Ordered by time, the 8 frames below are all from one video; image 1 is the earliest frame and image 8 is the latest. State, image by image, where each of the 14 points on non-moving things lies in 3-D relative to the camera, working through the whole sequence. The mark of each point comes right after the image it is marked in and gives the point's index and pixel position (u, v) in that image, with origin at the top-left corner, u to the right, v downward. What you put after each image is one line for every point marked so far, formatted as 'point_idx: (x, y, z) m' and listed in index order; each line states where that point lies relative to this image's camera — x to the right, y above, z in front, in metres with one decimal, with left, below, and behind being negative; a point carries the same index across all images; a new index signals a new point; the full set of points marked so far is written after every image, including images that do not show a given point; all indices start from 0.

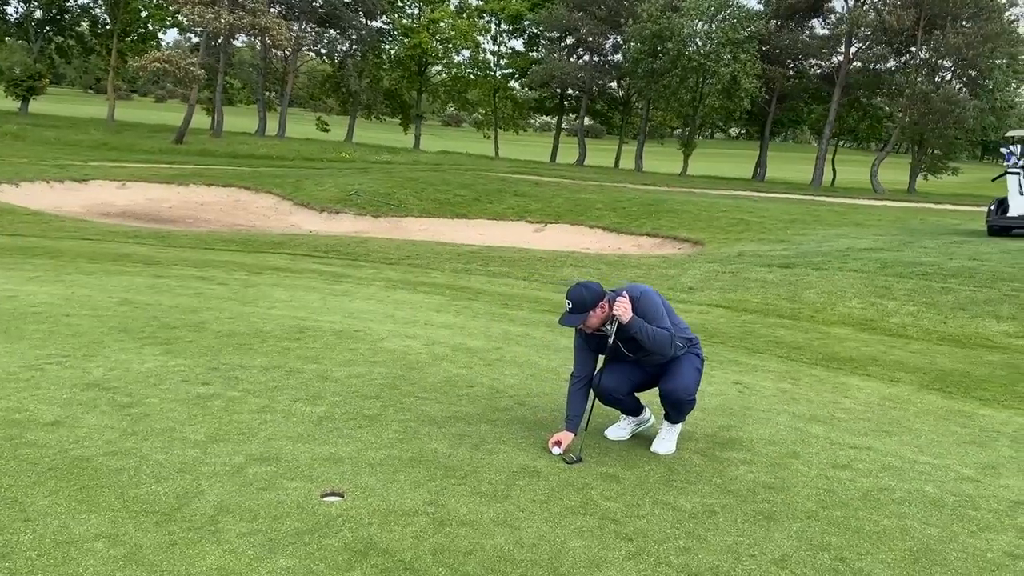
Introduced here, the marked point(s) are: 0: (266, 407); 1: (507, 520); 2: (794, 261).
0: (-1.5, -0.8, +5.5) m
1: (0.0, -1.1, +4.0) m
2: (+4.1, +0.4, +12.6) m
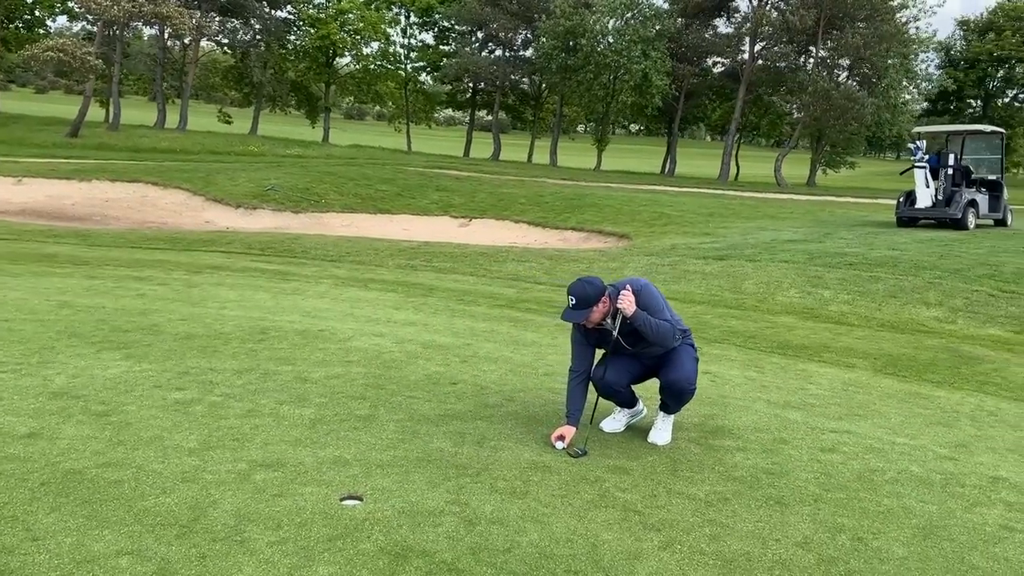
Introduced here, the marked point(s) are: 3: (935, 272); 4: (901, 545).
0: (-1.6, -0.7, +5.3) m
1: (+0.1, -1.1, +4.0) m
2: (+3.2, +0.5, +13.0) m
3: (+5.6, +0.2, +11.6) m
4: (+1.8, -1.2, +4.0) m
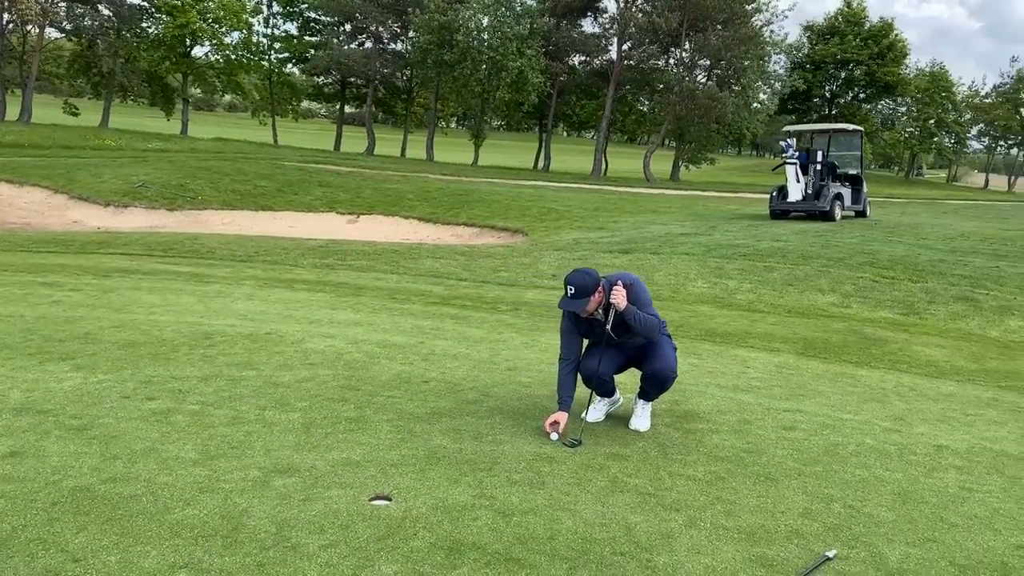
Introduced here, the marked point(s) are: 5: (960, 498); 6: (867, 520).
0: (-1.6, -0.8, +5.2) m
1: (+0.2, -1.0, +4.2) m
2: (+1.8, +0.7, +13.6) m
3: (+4.4, +0.4, +12.5) m
4: (+1.9, -1.1, +4.4) m
5: (+2.4, -1.1, +4.6) m
6: (+1.7, -1.1, +4.3) m
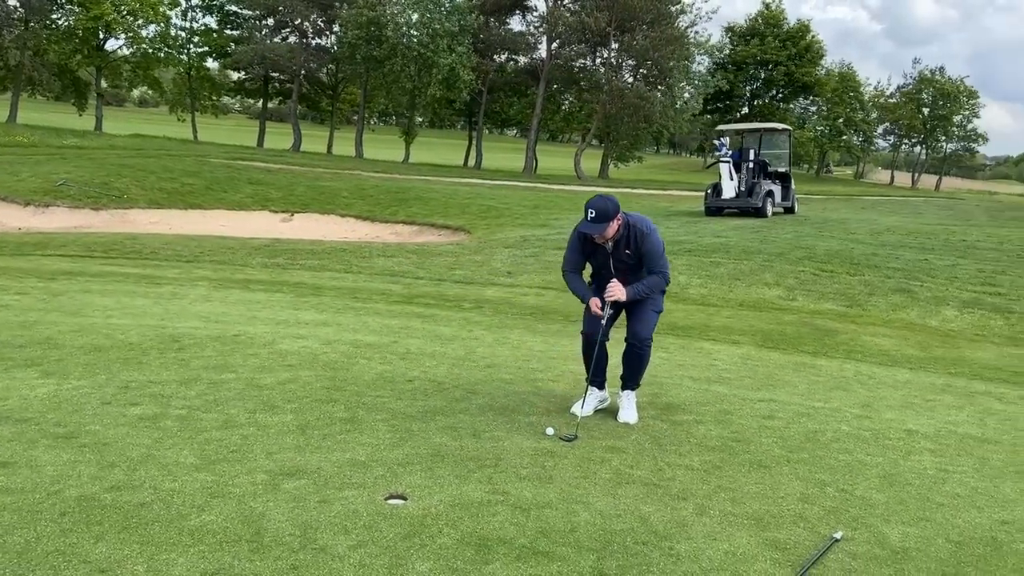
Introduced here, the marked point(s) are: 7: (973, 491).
0: (-1.7, -0.8, +5.1) m
1: (+0.3, -1.0, +4.3) m
2: (+1.0, +0.7, +13.7) m
3: (+3.7, +0.5, +12.9) m
4: (+1.9, -1.1, +4.6) m
5: (+2.4, -1.1, +4.9) m
6: (+1.8, -1.1, +4.5) m
7: (+2.5, -1.1, +4.7) m
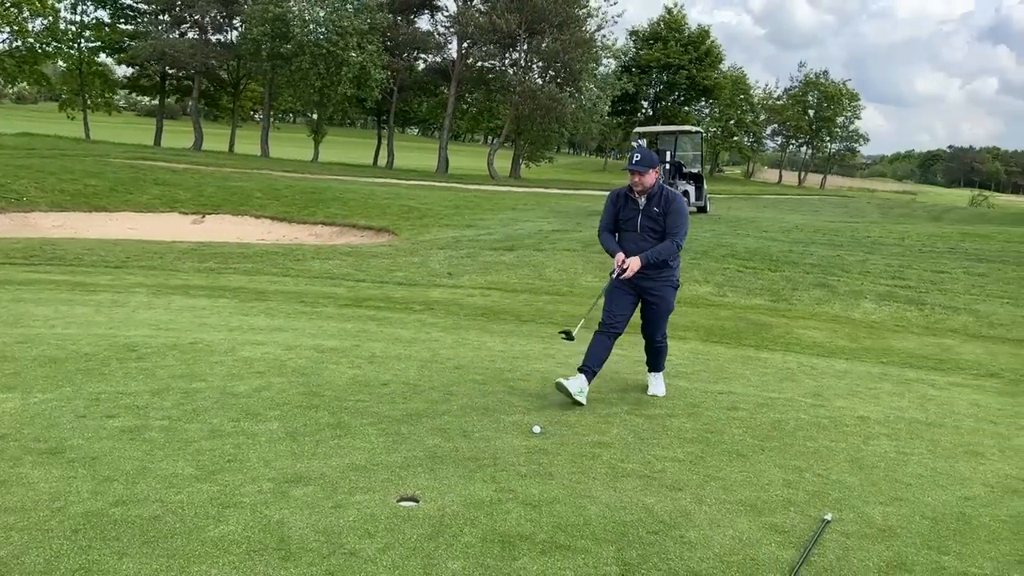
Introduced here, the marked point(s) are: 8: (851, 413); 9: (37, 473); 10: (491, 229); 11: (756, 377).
0: (-1.7, -0.8, +5.0) m
1: (+0.3, -1.0, +4.4) m
2: (0.0, +0.7, +13.9) m
3: (+2.7, +0.5, +13.4) m
4: (+1.9, -1.1, +5.0) m
5: (+2.3, -1.0, +5.3) m
6: (+1.8, -1.1, +4.8) m
7: (+2.5, -1.1, +5.1) m
8: (+2.4, -0.9, +6.3) m
9: (-2.3, -0.9, +4.3) m
10: (-0.4, +1.1, +16.4) m
11: (+2.0, -0.7, +7.2) m
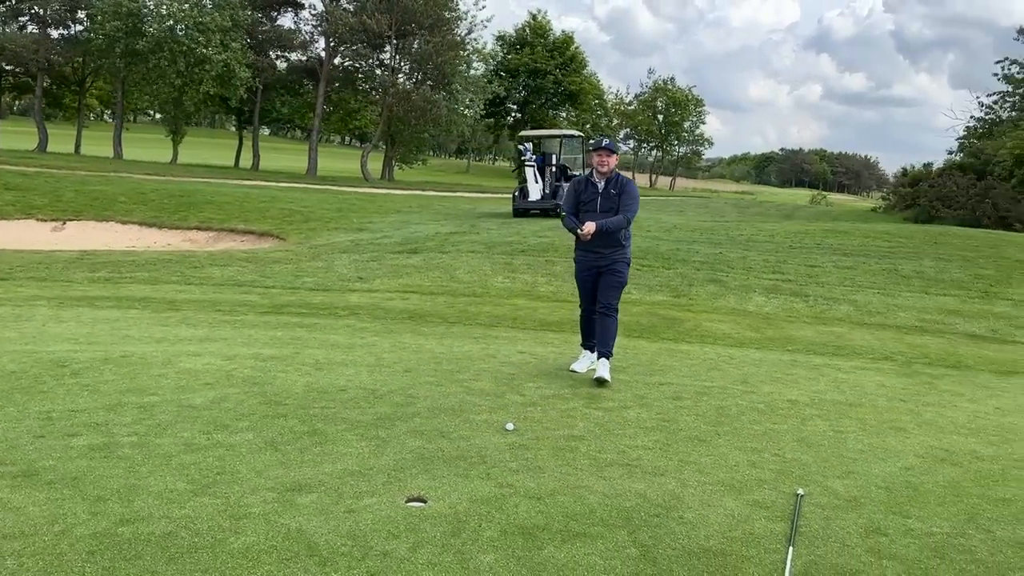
0: (-1.8, -0.9, +4.9) m
1: (+0.3, -1.0, +4.6) m
2: (-1.6, +0.7, +13.9) m
3: (+1.2, +0.5, +13.9) m
4: (+1.8, -1.0, +5.4) m
5: (+2.2, -1.0, +5.8) m
6: (+1.7, -1.0, +5.2) m
7: (+2.3, -1.0, +5.7) m
8: (+2.1, -0.8, +6.8) m
9: (-2.3, -1.0, +4.0) m
10: (-2.4, +1.0, +16.3) m
11: (+1.5, -0.7, +7.6) m
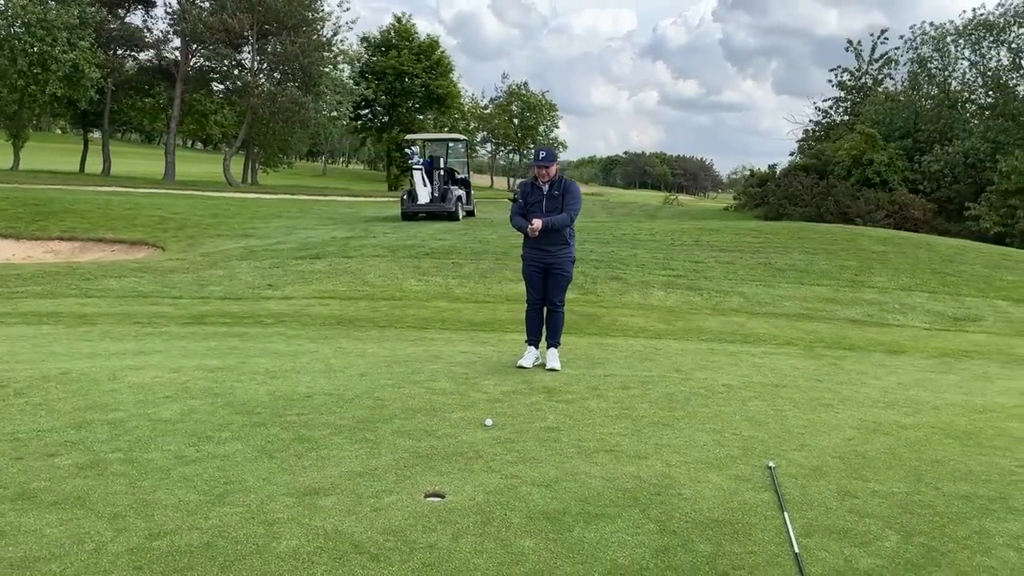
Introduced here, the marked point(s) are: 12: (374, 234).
0: (-1.8, -0.9, +4.8) m
1: (+0.3, -1.0, +4.9) m
2: (-3.2, +0.6, +13.7) m
3: (-0.4, +0.5, +14.1) m
4: (+1.6, -1.0, +5.9) m
5: (+1.9, -0.9, +6.3) m
6: (+1.6, -1.0, +5.7) m
7: (+2.1, -1.0, +6.2) m
8: (+1.7, -0.8, +7.3) m
9: (-2.1, -1.0, +3.9) m
10: (-4.3, +0.9, +15.9) m
11: (+1.0, -0.7, +8.1) m
12: (-2.6, +1.0, +16.3) m
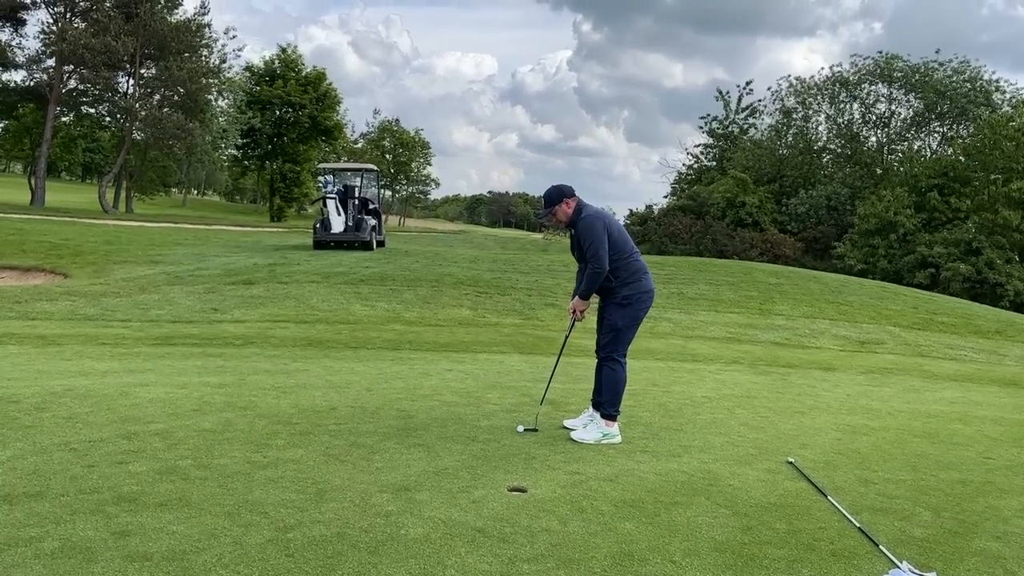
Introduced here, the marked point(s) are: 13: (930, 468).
0: (-1.4, -1.0, +4.8) m
1: (+0.7, -1.1, +5.2) m
2: (-4.2, +0.2, +13.5) m
3: (-1.5, +0.1, +14.3) m
4: (+1.8, -1.1, +6.4) m
5: (+2.0, -1.1, +6.9) m
6: (+1.8, -1.1, +6.2) m
7: (+2.2, -1.1, +6.8) m
8: (+1.6, -1.0, +7.9) m
9: (-1.6, -1.0, +3.8) m
10: (-5.7, +0.4, +15.5) m
11: (+0.8, -0.9, +8.5) m
12: (-4.0, +0.5, +16.1) m
13: (+2.8, -1.2, +5.8) m
